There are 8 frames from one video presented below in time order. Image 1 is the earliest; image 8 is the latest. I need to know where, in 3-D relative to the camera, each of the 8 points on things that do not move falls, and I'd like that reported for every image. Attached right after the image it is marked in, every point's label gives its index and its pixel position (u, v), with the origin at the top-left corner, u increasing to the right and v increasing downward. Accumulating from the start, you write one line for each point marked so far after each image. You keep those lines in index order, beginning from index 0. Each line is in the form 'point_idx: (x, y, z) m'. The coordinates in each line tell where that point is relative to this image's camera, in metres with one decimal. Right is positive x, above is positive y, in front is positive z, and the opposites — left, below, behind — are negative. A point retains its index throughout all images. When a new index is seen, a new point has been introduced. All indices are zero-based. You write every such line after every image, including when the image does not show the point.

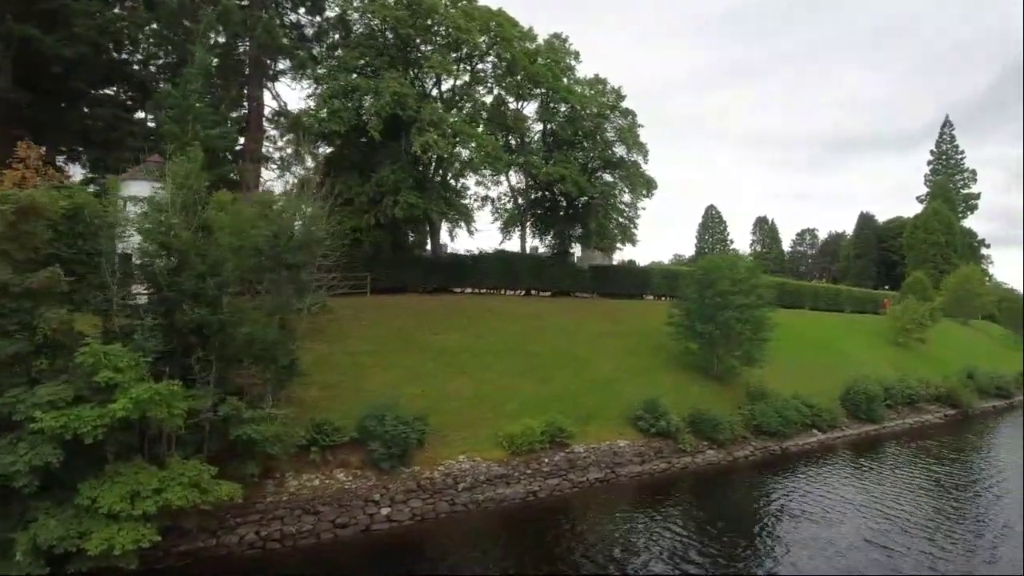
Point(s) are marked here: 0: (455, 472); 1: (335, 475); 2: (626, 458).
0: (-1.6, -5.0, +16.0) m
1: (-4.3, -4.6, +14.5) m
2: (+3.7, -5.5, +19.2) m
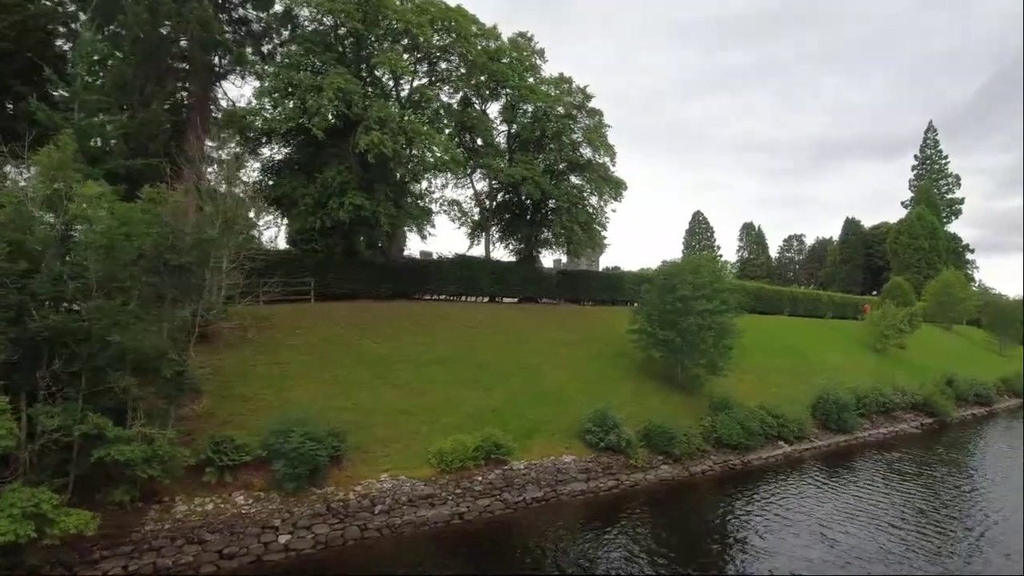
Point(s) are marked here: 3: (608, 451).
0: (-3.5, -5.1, +14.7) m
1: (-6.2, -4.7, +13.2) m
2: (+1.7, -5.7, +17.9) m
3: (+3.1, -5.3, +19.2) m
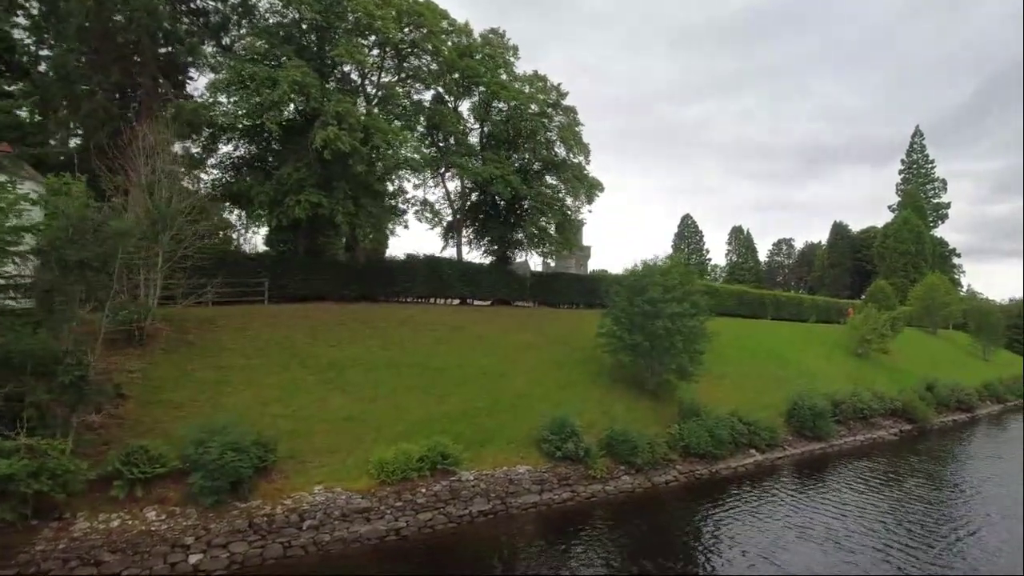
0: (-4.9, -5.1, +13.7) m
1: (-7.6, -4.7, +12.2) m
2: (+0.3, -5.7, +17.0) m
3: (+1.7, -5.4, +18.3) m
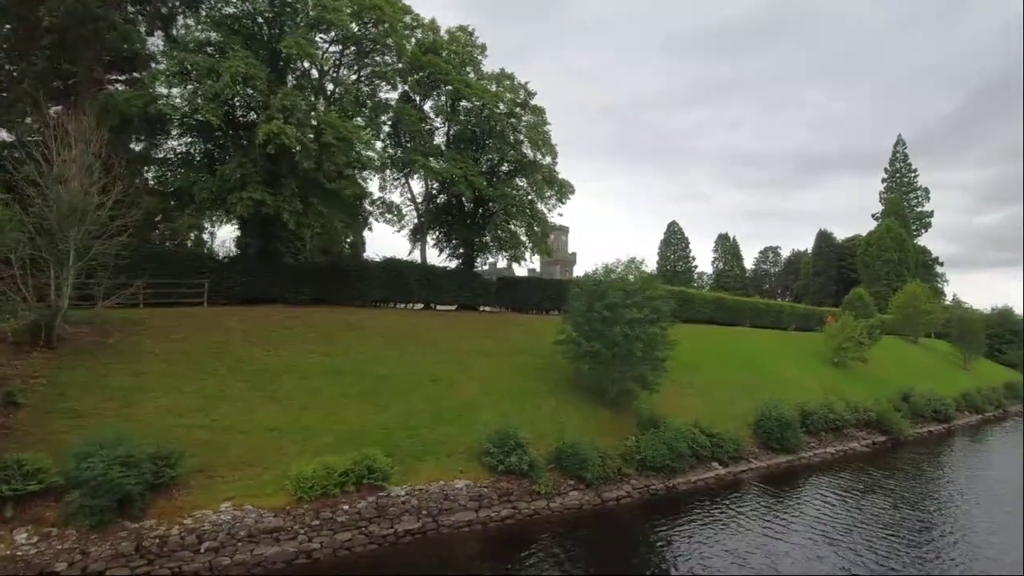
0: (-6.6, -5.1, +12.5) m
1: (-9.3, -4.6, +11.0) m
2: (-1.4, -5.8, +15.8) m
3: (-0.1, -5.4, +17.2) m
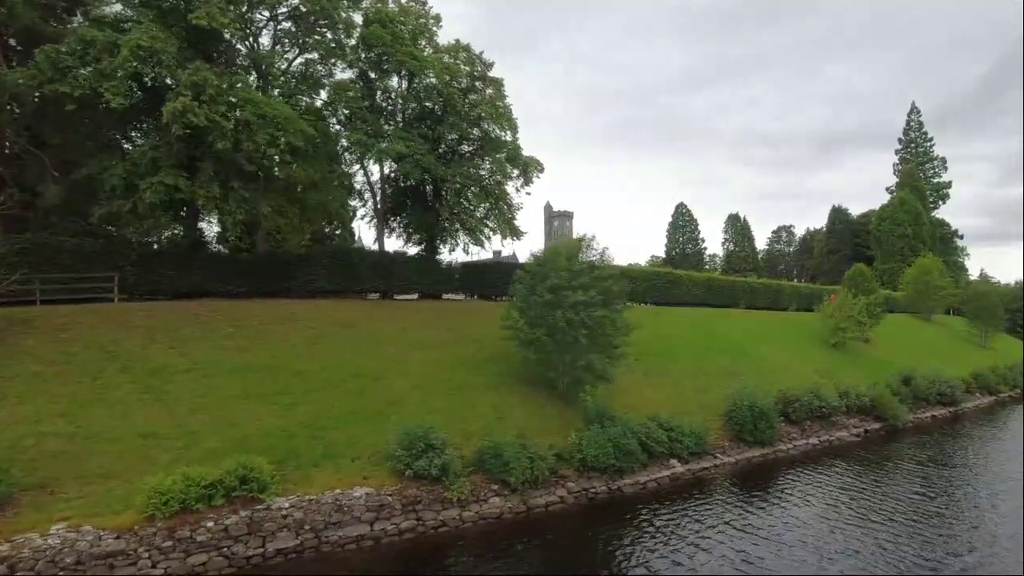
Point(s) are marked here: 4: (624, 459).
0: (-9.0, -4.9, +10.8) m
1: (-11.8, -4.5, +9.4) m
2: (-3.8, -5.4, +14.0) m
3: (-2.4, -5.0, +15.3) m
4: (+3.4, -5.2, +18.1) m
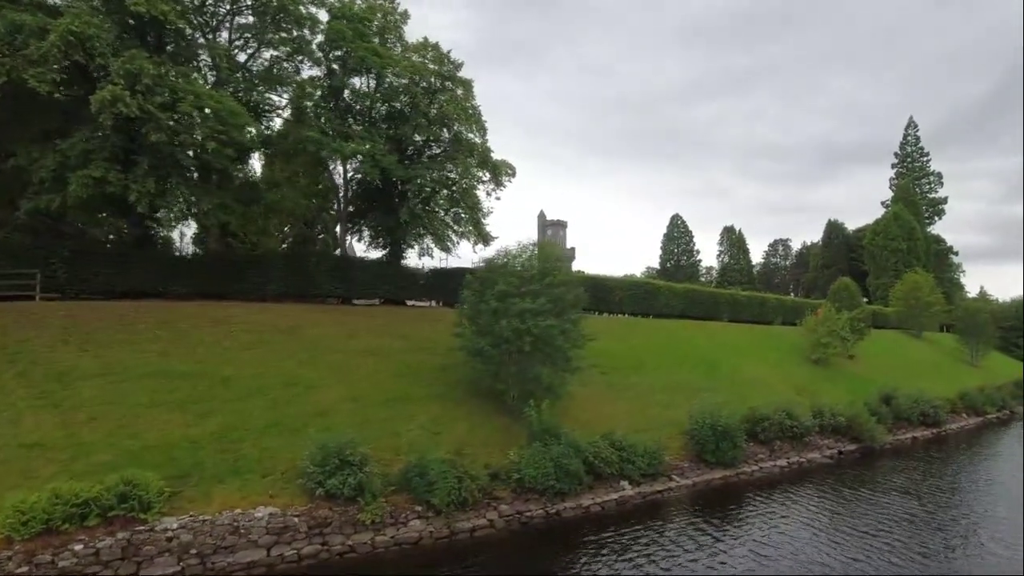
0: (-10.9, -4.7, +9.6) m
1: (-13.7, -4.3, +8.2) m
2: (-5.7, -5.4, +12.7) m
3: (-4.3, -5.0, +14.0) m
4: (+1.5, -5.4, +16.8) m
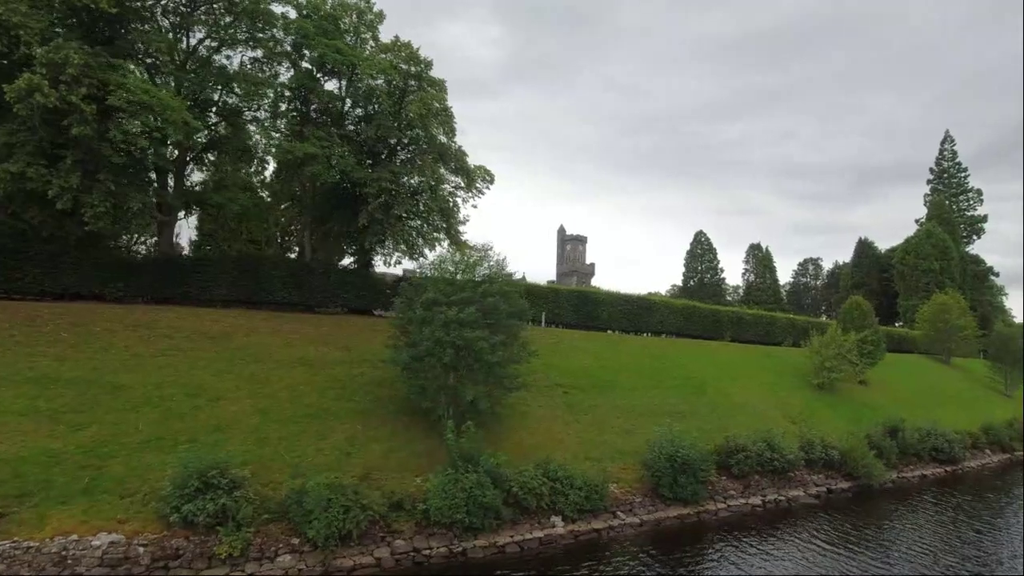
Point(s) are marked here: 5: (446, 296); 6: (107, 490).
0: (-13.6, -4.5, +8.3) m
1: (-16.5, -4.0, +7.0) m
2: (-8.3, -5.3, +11.1) m
3: (-6.8, -5.0, +12.4) m
4: (-0.8, -5.6, +14.8) m
5: (-1.9, -0.2, +17.6) m
6: (-8.7, -4.4, +12.9) m
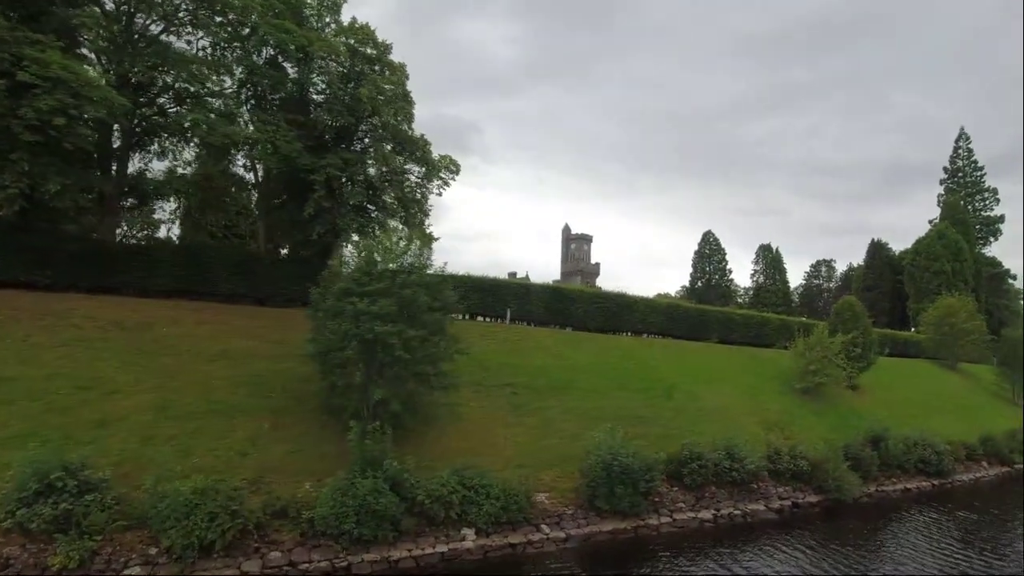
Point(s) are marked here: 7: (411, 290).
0: (-16.1, -4.0, +7.3) m
1: (-19.0, -3.5, +6.1) m
2: (-10.7, -4.9, +9.9) m
3: (-9.2, -4.7, +11.1) m
4: (-3.1, -5.3, +13.4) m
5: (-4.0, +0.1, +16.3) m
6: (-11.1, -4.0, +11.7) m
7: (-2.7, 0.0, +16.5) m
